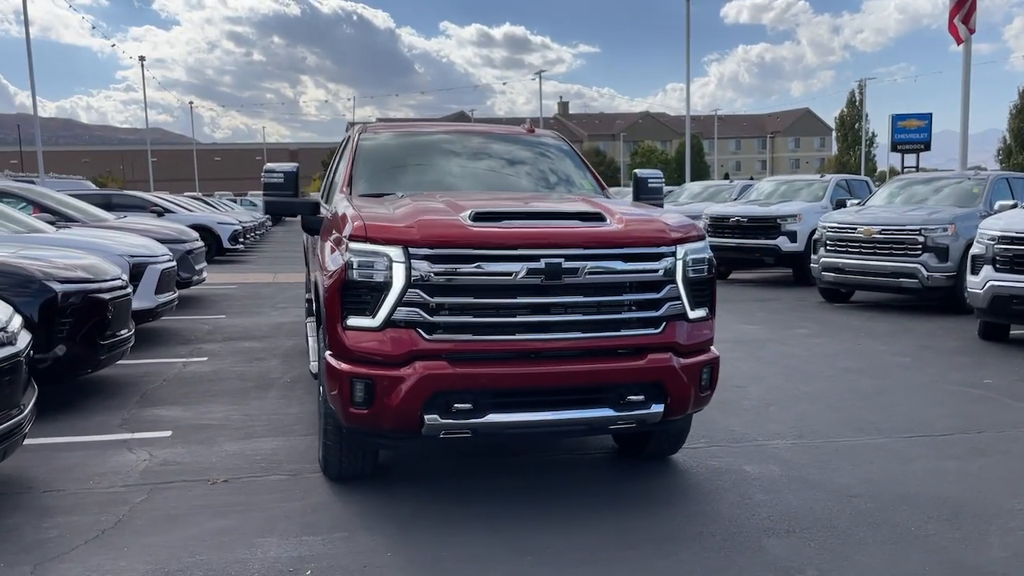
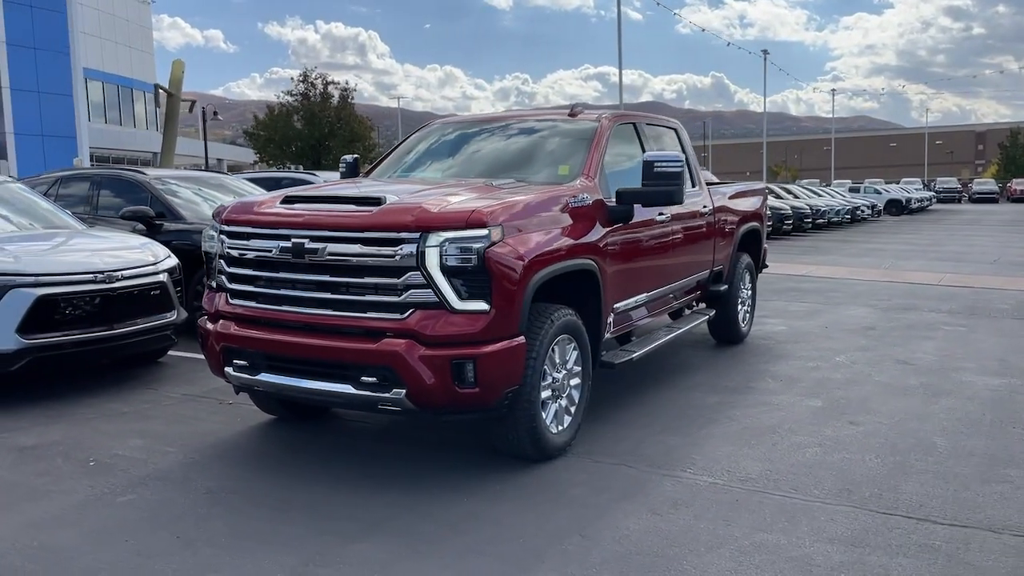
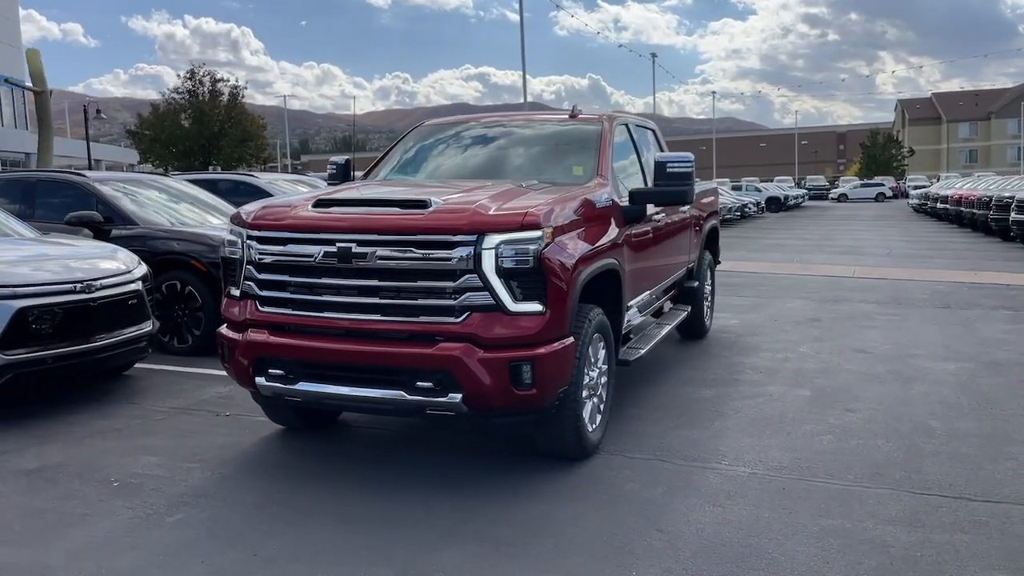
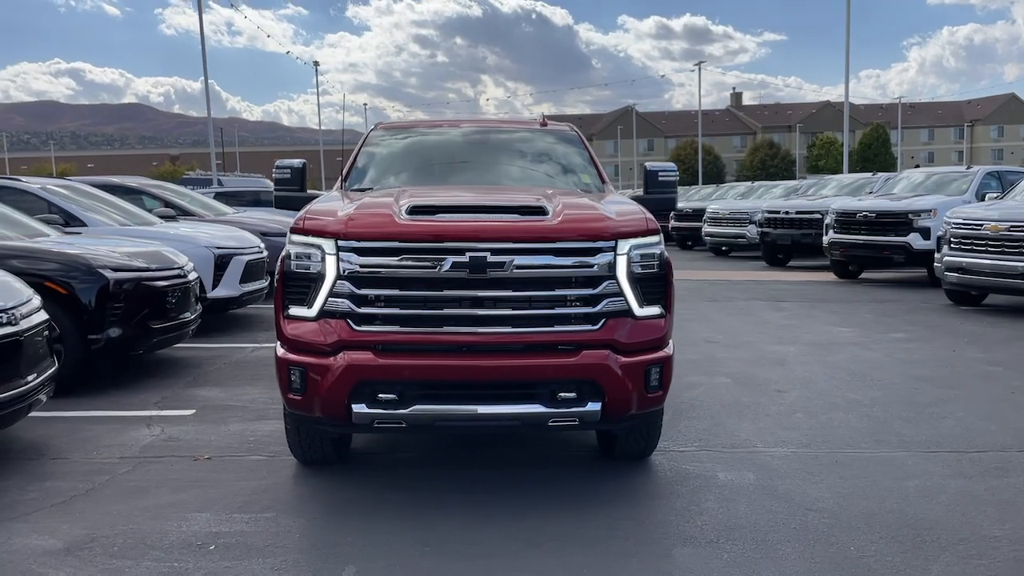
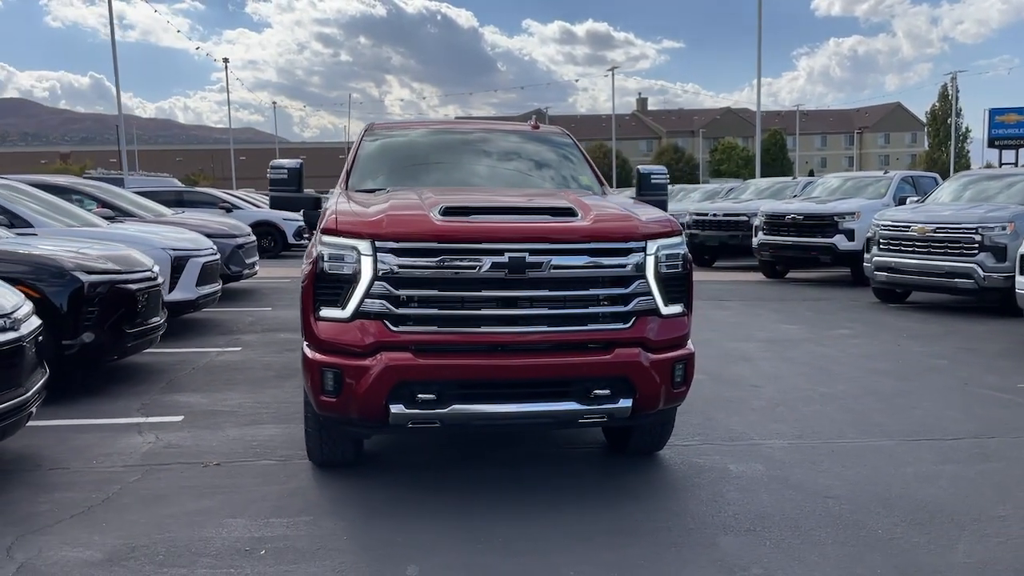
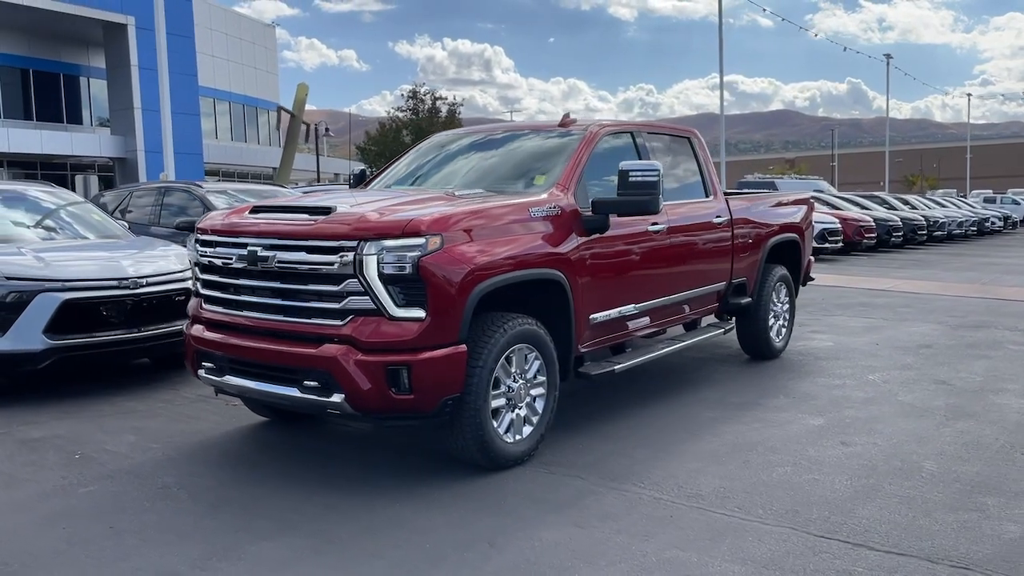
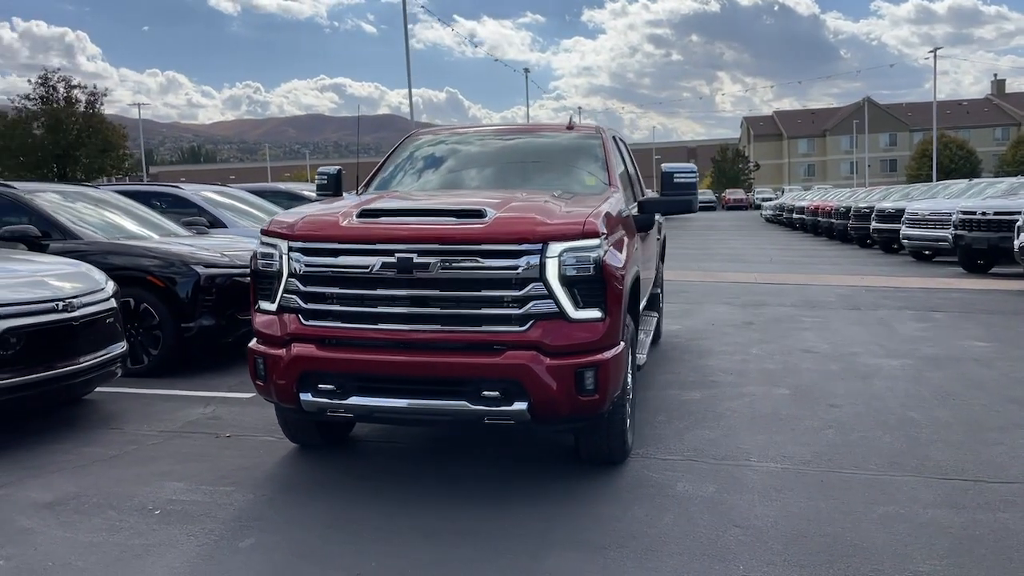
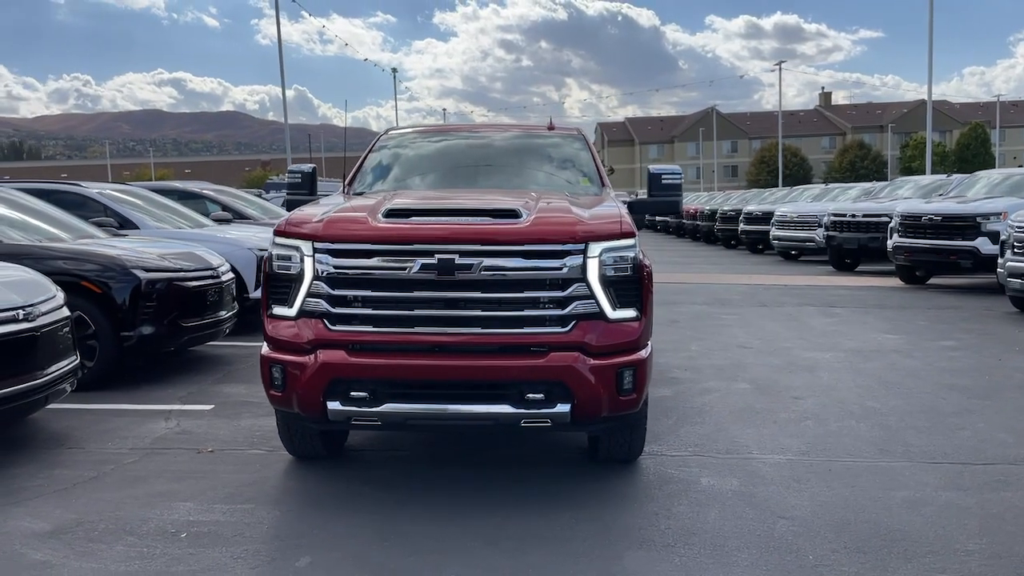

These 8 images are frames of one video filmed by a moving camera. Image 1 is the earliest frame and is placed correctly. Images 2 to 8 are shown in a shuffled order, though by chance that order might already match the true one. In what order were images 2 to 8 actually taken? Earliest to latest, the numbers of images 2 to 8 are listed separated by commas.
5, 4, 8, 7, 3, 2, 6
